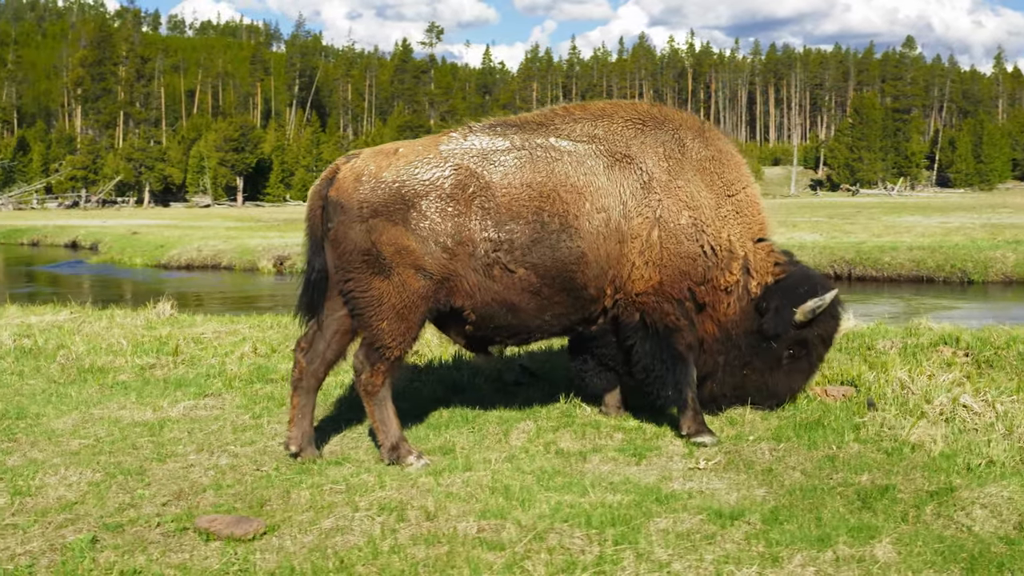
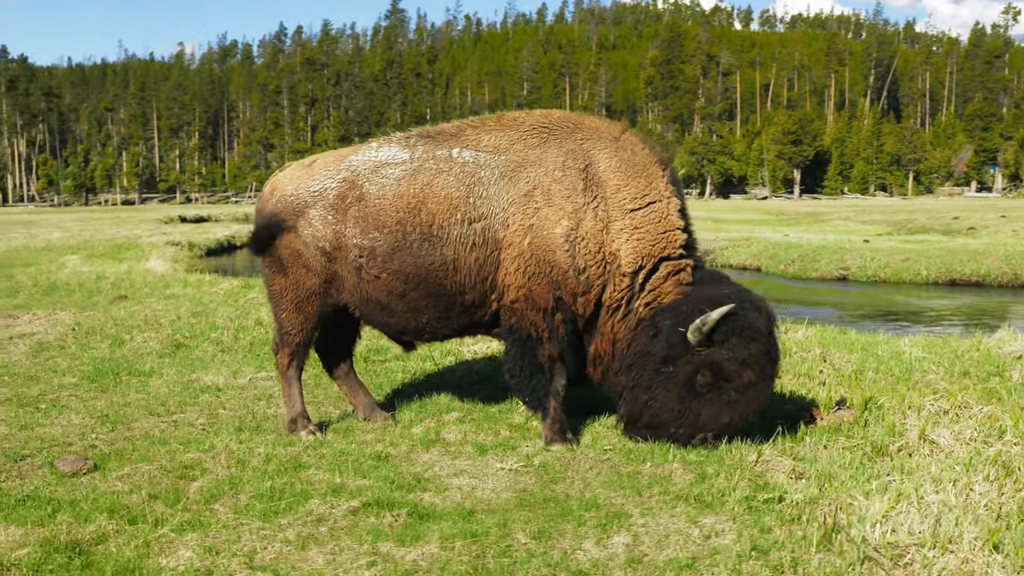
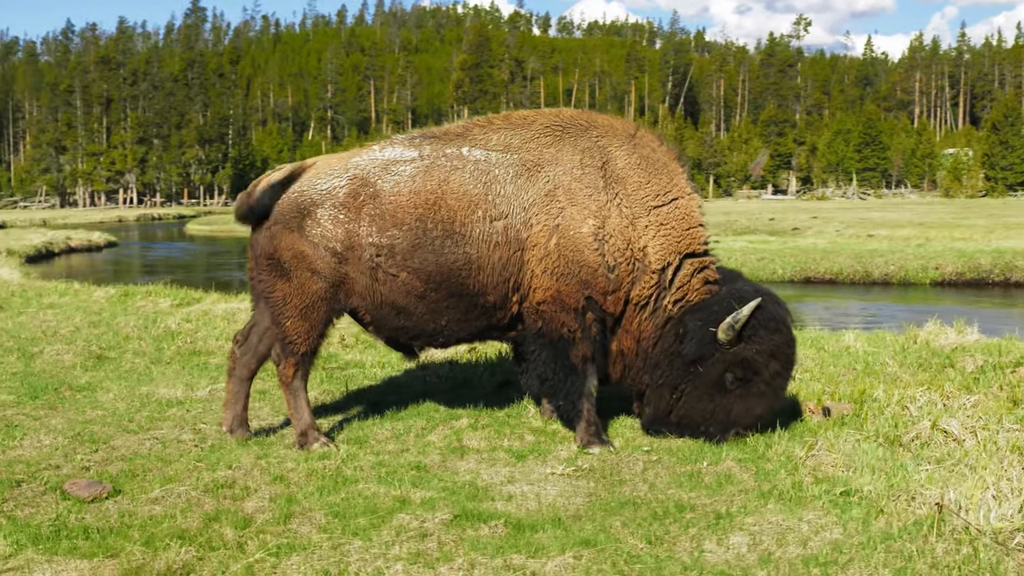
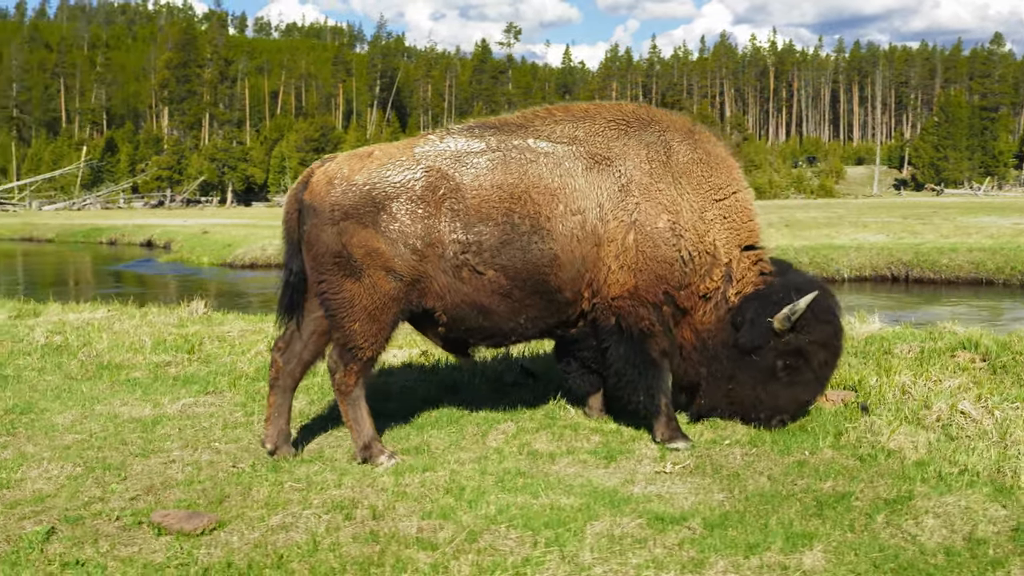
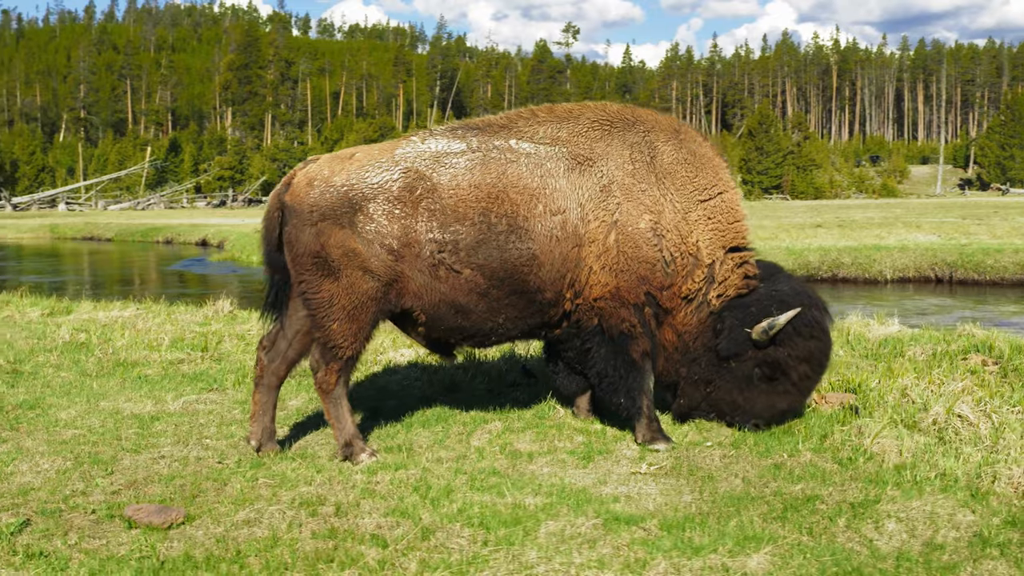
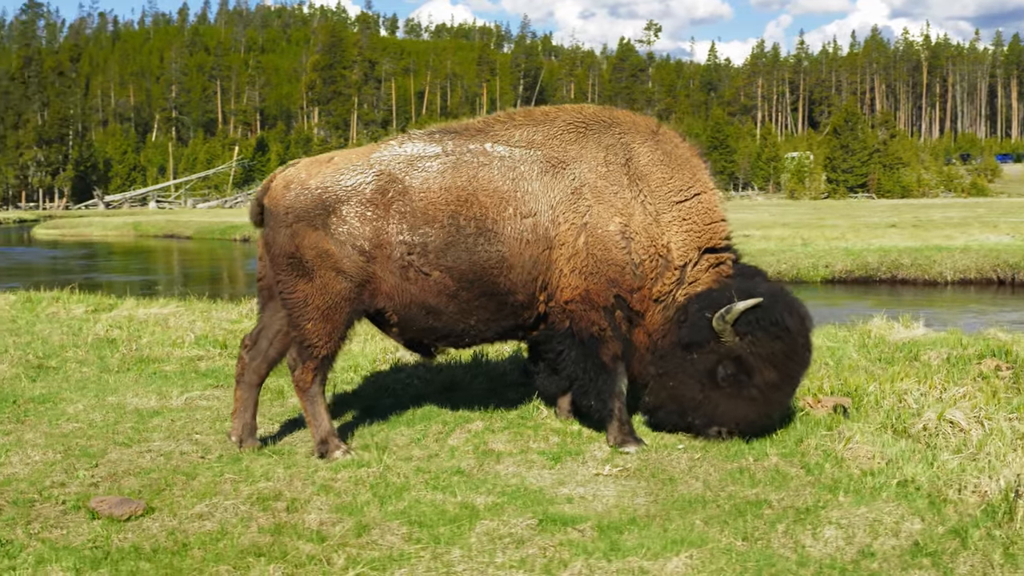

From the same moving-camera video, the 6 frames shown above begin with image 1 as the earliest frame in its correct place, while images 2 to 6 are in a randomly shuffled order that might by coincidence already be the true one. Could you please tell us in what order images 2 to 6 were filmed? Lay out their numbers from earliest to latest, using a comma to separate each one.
4, 5, 6, 3, 2
